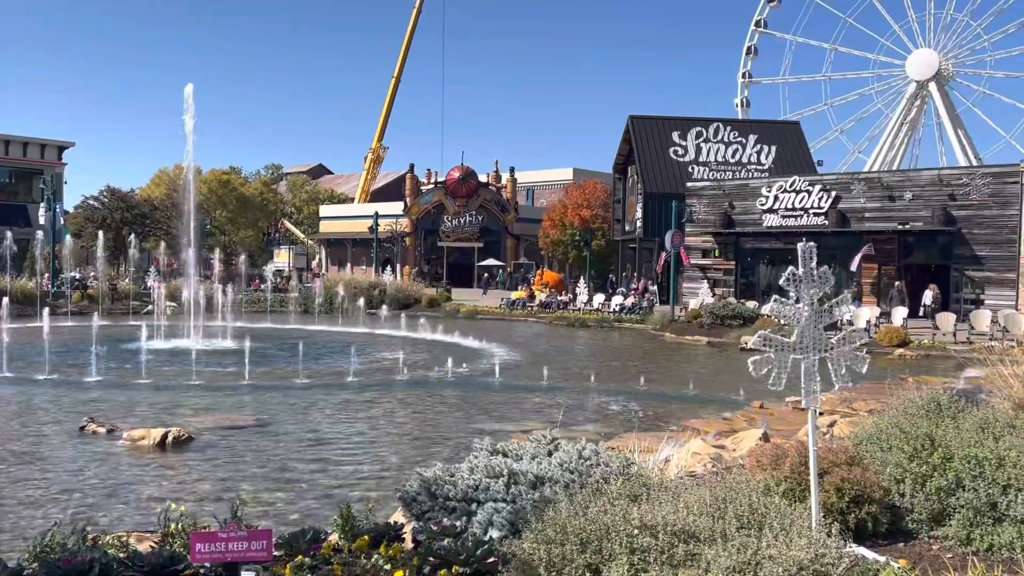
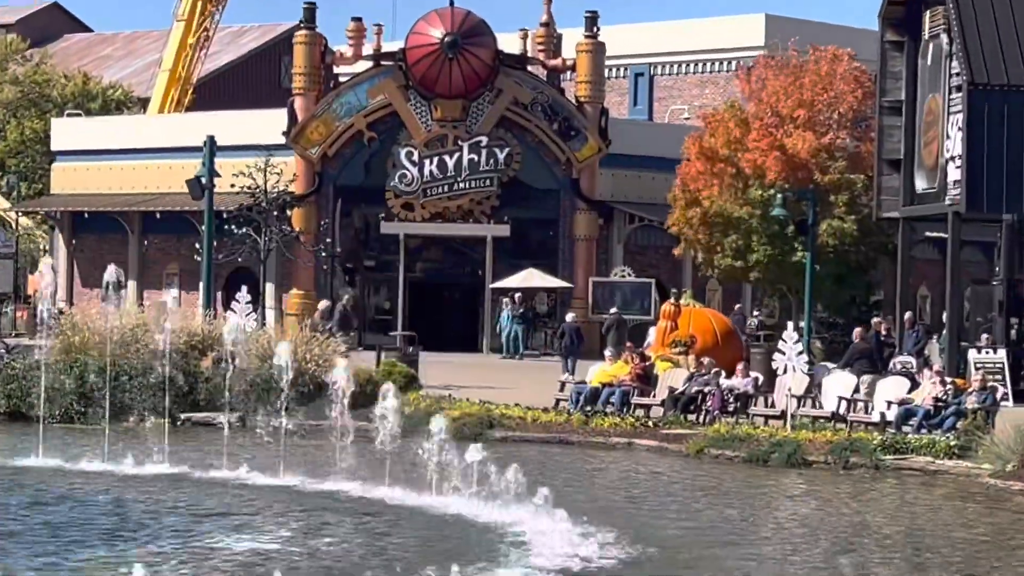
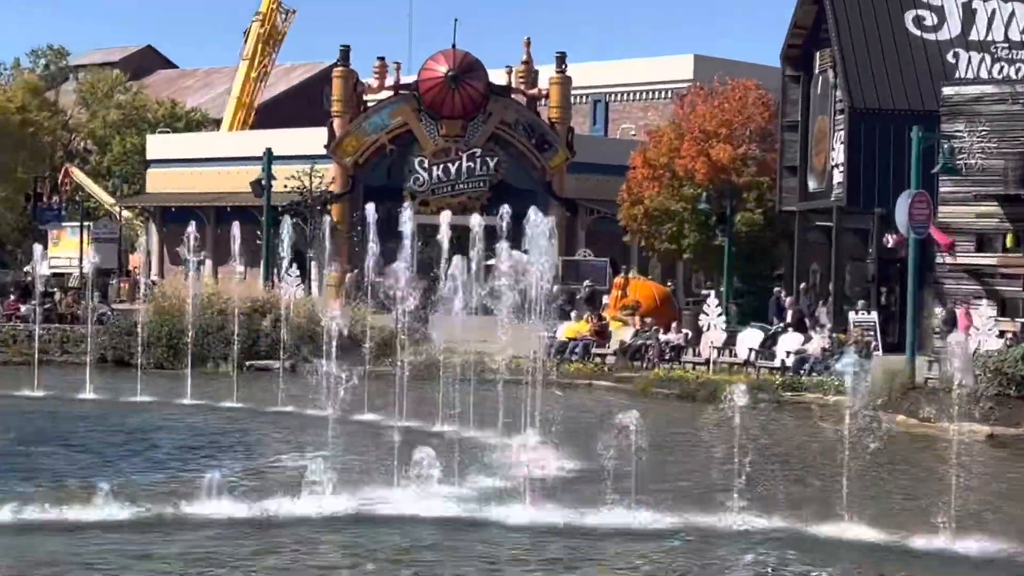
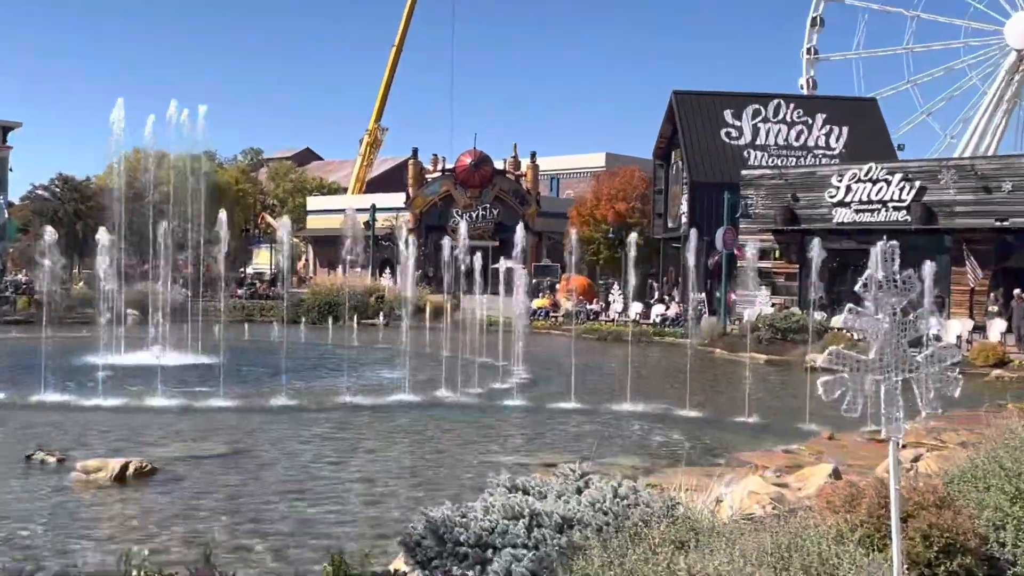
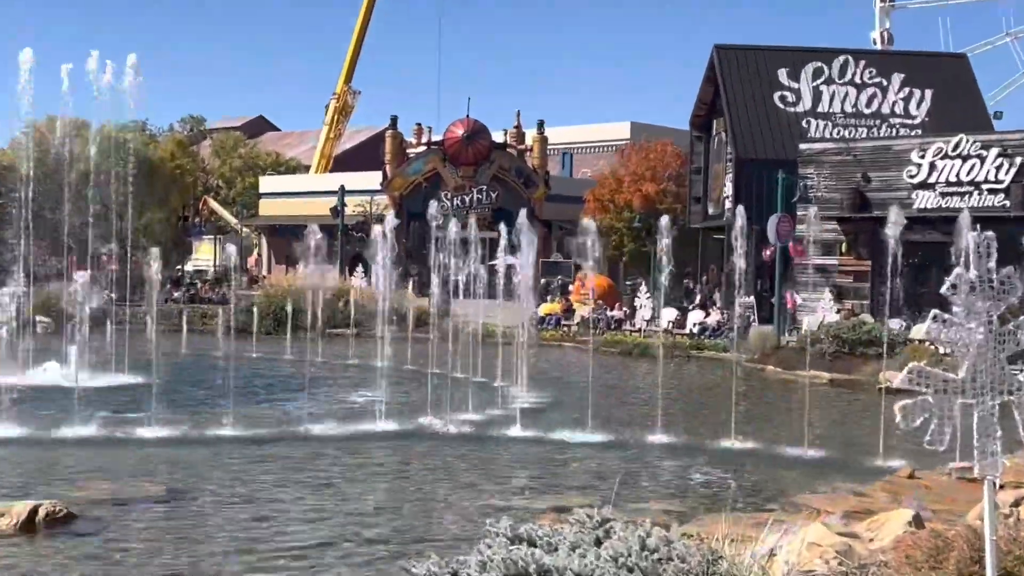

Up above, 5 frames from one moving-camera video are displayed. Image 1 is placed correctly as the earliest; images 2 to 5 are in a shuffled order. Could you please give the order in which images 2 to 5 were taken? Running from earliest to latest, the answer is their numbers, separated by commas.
4, 5, 3, 2
